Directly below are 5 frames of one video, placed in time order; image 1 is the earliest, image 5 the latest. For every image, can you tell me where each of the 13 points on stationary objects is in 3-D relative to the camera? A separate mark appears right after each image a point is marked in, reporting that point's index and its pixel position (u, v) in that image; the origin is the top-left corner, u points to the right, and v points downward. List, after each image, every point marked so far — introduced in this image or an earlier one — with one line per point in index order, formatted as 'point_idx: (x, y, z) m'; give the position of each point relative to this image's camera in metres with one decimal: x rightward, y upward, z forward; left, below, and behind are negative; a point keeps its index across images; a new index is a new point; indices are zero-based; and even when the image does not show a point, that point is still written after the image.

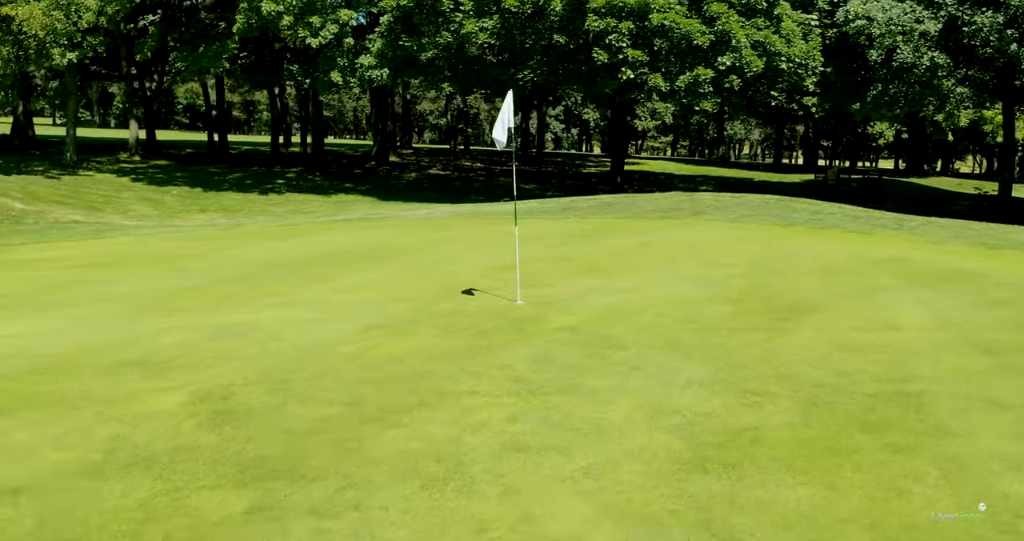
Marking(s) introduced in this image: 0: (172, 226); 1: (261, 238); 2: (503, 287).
0: (-8.1, +1.1, +19.7) m
1: (-4.7, +0.6, +15.6) m
2: (-0.1, -0.2, +9.3) m
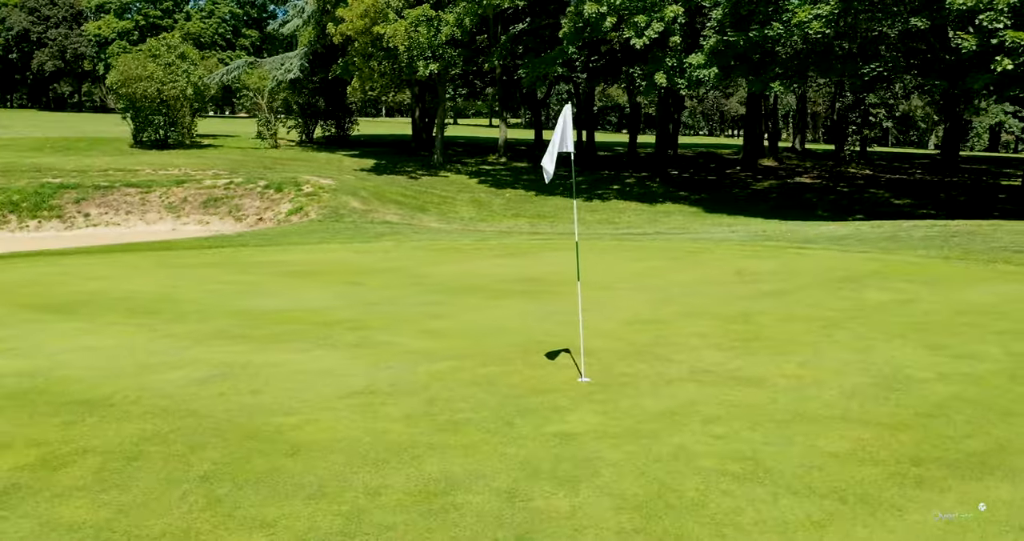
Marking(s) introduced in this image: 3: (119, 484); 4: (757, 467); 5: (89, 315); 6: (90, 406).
0: (-1.1, +1.0, +20.2) m
1: (-0.2, +0.4, +15.0) m
2: (+0.8, -0.7, +7.3) m
3: (-2.2, -1.2, +4.6) m
4: (+1.4, -1.1, +4.8) m
5: (-4.9, -0.5, +9.5) m
6: (-3.1, -1.0, +6.0) m
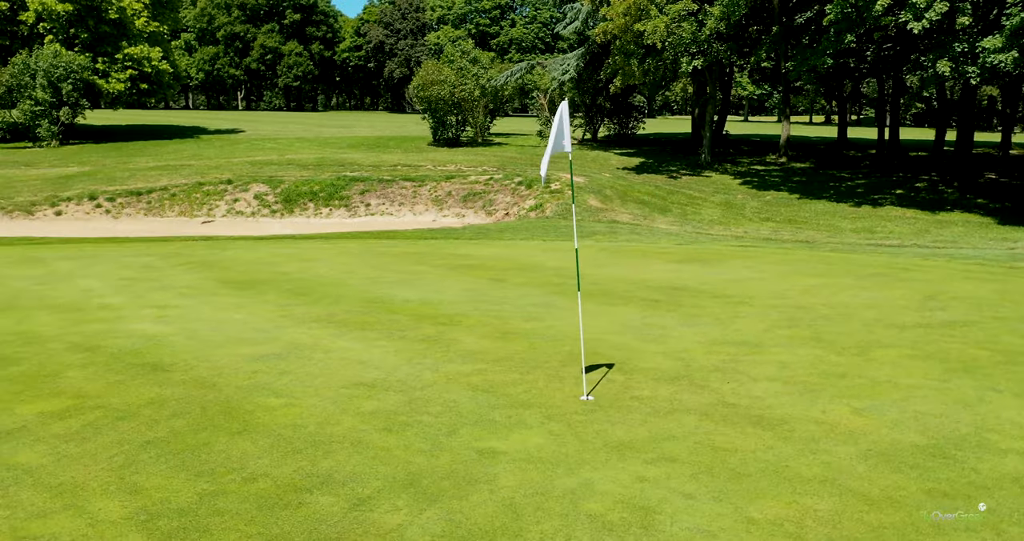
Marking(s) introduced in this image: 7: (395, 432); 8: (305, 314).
0: (+4.3, +0.9, +19.3) m
1: (+3.1, +0.2, +14.1) m
2: (+1.0, -0.8, +6.7) m
3: (-2.8, -1.1, +5.3) m
4: (+0.7, -1.2, +4.2) m
5: (-3.4, -0.3, +10.9) m
6: (-3.1, -0.8, +6.9) m
7: (-0.8, -1.1, +5.4) m
8: (-2.3, -0.5, +9.3) m
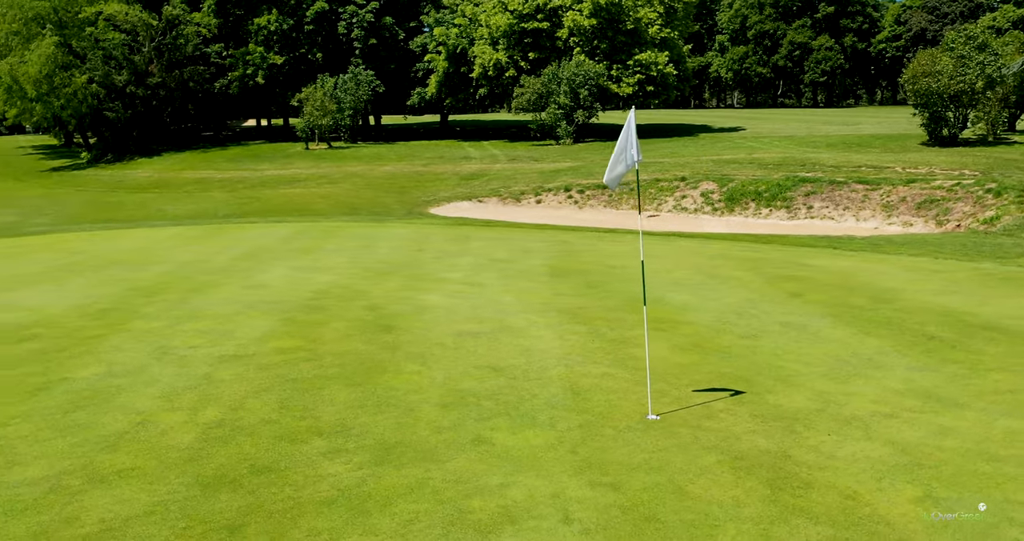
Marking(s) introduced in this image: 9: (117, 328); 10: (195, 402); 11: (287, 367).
0: (+12.0, +0.1, +14.3) m
1: (+7.9, -0.3, +10.8) m
2: (+1.7, -1.0, +6.1) m
3: (-2.1, -0.8, +7.2) m
4: (-0.1, -1.3, +4.2) m
5: (+0.7, -0.1, +12.0) m
6: (-1.4, -0.6, +8.7) m
7: (-0.5, -1.0, +6.1) m
8: (+0.6, -0.4, +10.1) m
9: (-4.3, -0.6, +8.9) m
10: (-2.4, -1.0, +6.3) m
11: (-2.0, -0.8, +7.3) m
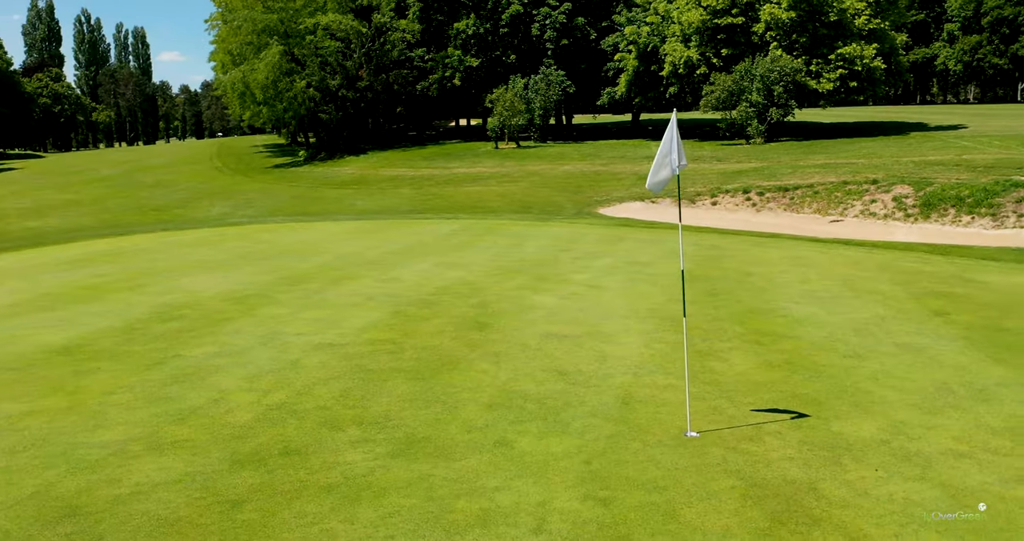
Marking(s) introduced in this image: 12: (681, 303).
0: (+13.9, -0.5, +11.1) m
1: (+9.1, -0.7, +8.7) m
2: (+2.0, -1.1, +5.6) m
3: (-1.5, -0.8, +7.6) m
4: (-0.2, -1.3, +4.3) m
5: (+2.5, -0.2, +11.6) m
6: (-0.4, -0.6, +8.9) m
7: (-0.2, -1.0, +6.1) m
8: (+1.9, -0.5, +9.8) m
9: (-3.1, -0.5, +9.8) m
10: (-2.0, -0.9, +6.8) m
11: (-1.3, -0.8, +7.7) m
12: (+2.1, -0.4, +10.2) m
